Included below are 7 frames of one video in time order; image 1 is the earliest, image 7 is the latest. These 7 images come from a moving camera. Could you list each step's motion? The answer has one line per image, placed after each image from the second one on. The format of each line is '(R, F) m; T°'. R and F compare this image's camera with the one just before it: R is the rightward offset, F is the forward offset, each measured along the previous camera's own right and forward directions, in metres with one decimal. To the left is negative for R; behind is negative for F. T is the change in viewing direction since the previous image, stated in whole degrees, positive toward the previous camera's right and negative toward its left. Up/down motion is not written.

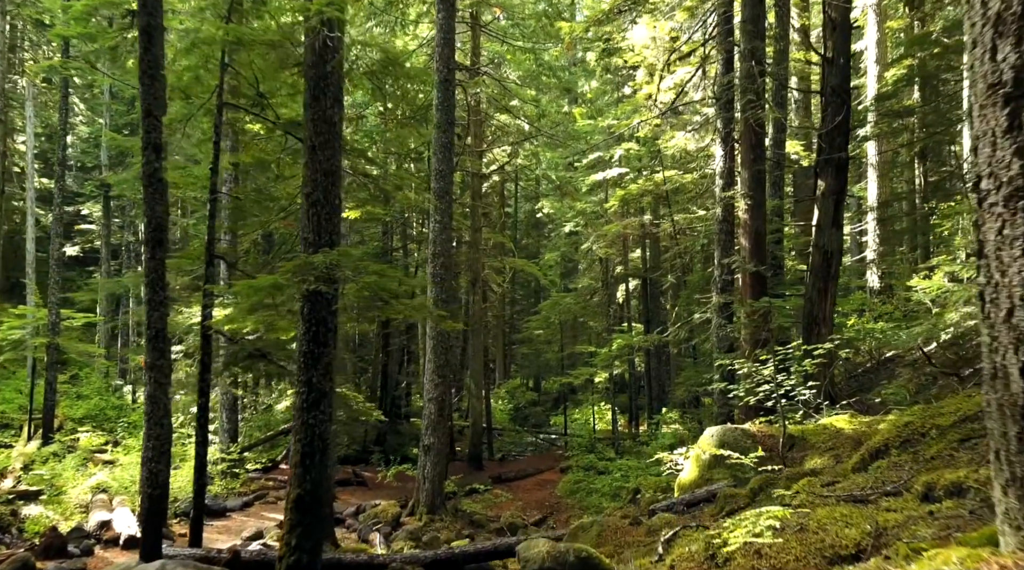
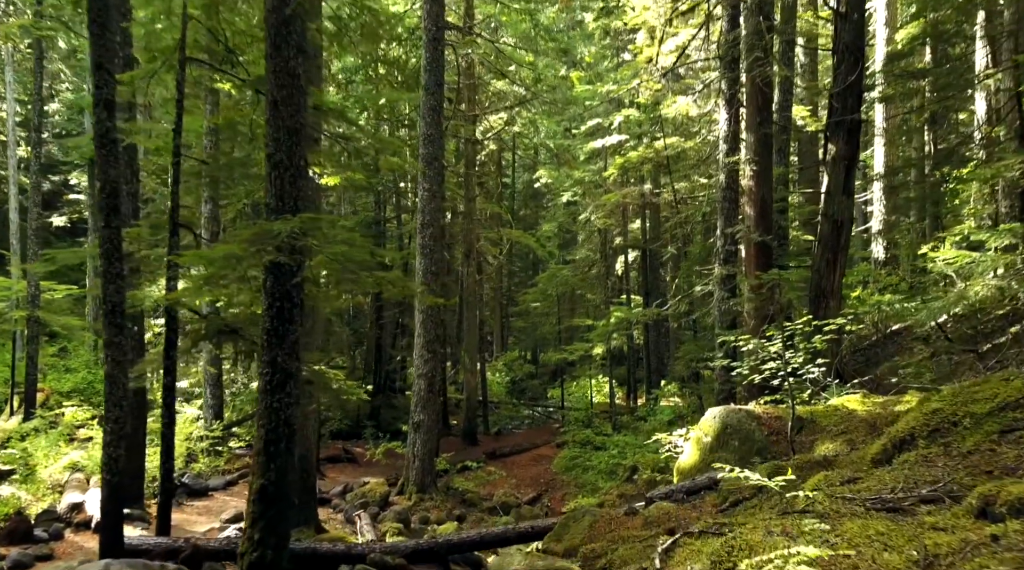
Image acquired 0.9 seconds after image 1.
(+0.1, +0.8) m; 0°
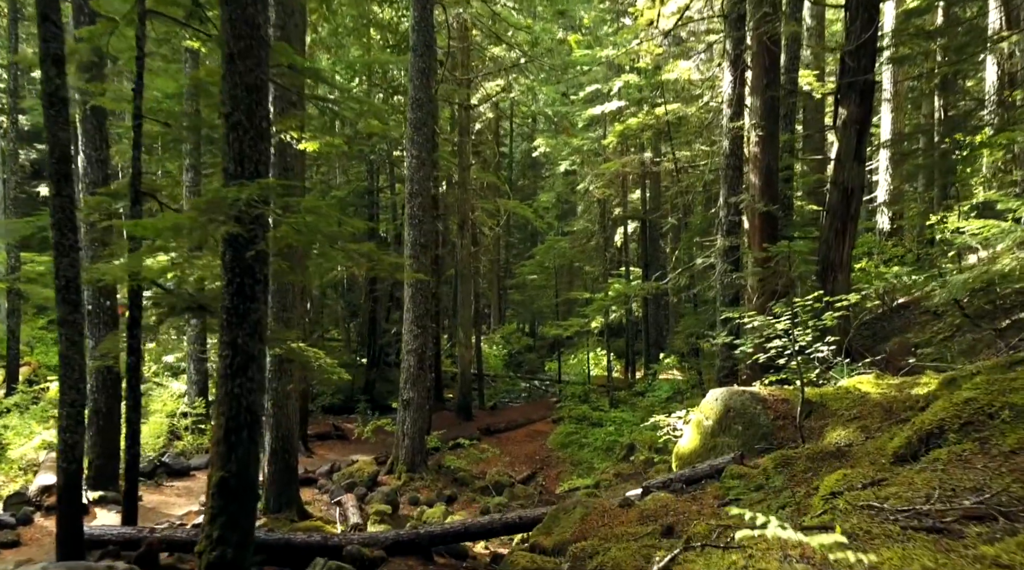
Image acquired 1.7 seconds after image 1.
(+0.1, +0.7) m; 0°
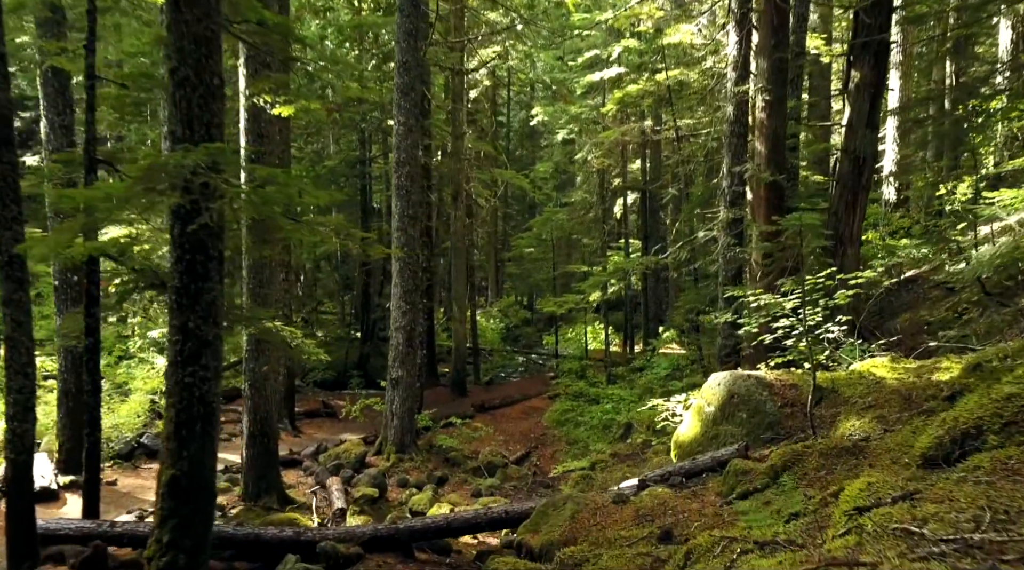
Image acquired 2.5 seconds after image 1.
(+0.1, +0.7) m; 0°
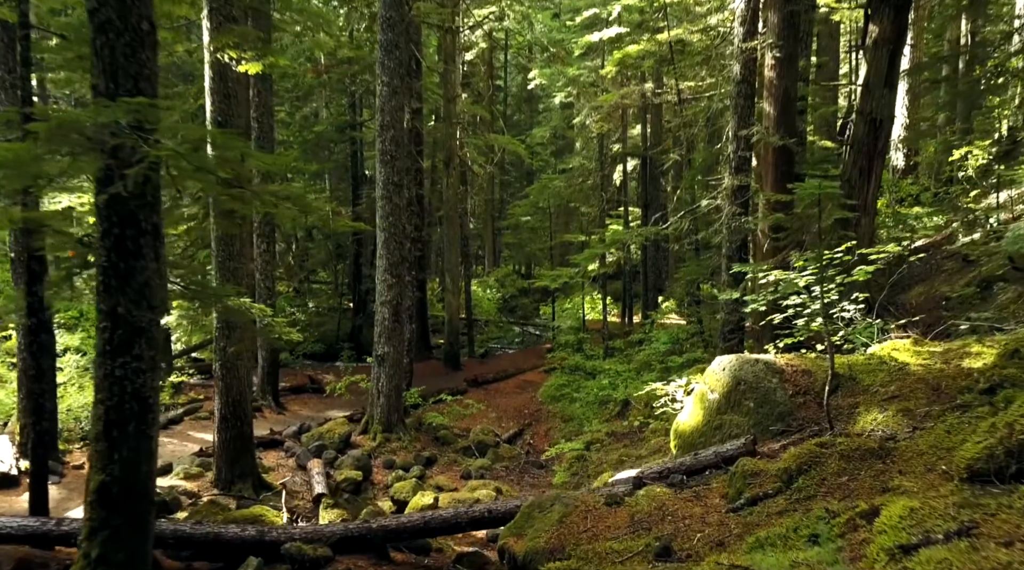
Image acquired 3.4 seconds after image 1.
(+0.1, +0.8) m; 0°
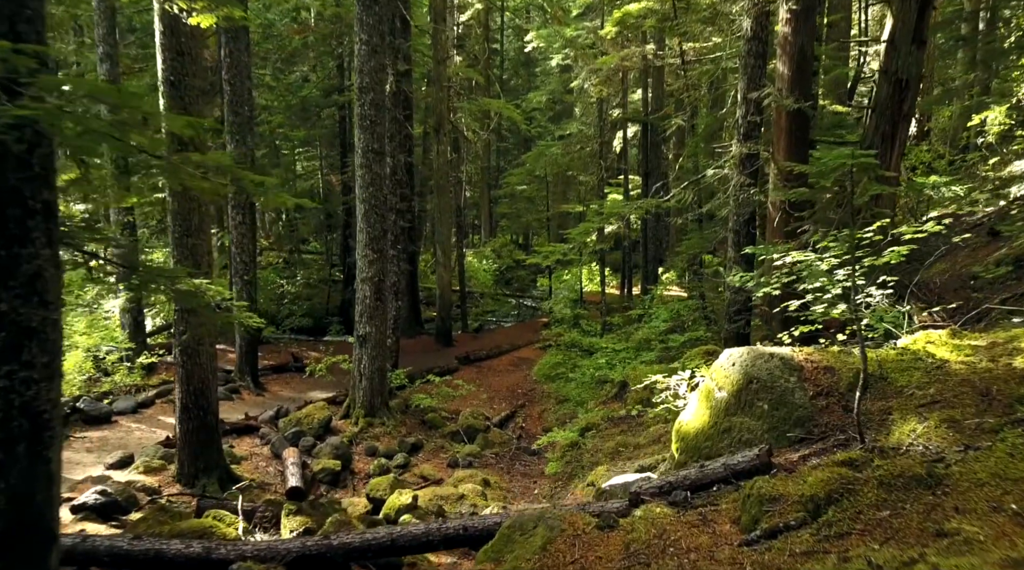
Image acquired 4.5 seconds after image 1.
(+0.2, +1.0) m; 0°
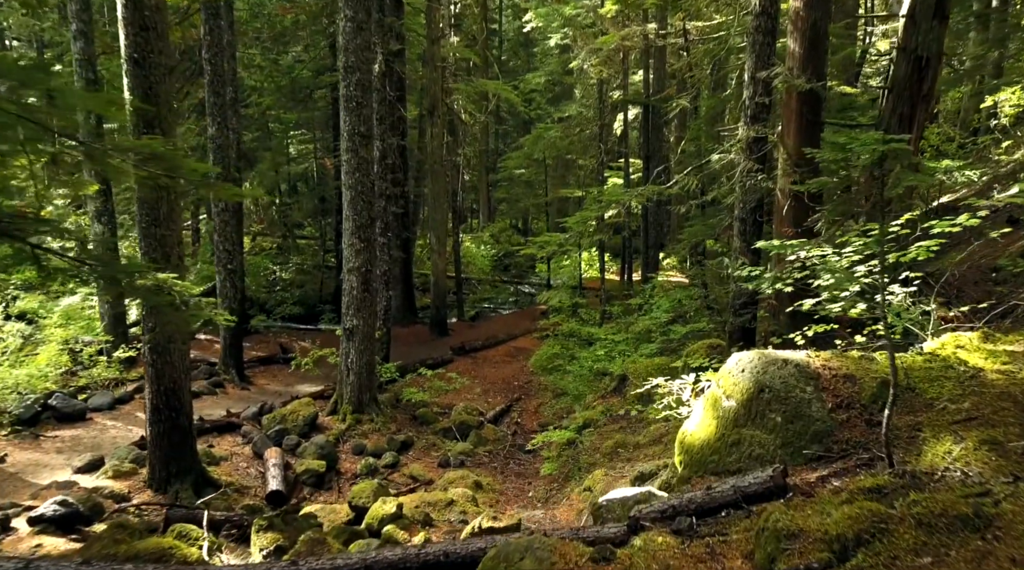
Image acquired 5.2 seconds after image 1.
(+0.1, +0.7) m; 0°
